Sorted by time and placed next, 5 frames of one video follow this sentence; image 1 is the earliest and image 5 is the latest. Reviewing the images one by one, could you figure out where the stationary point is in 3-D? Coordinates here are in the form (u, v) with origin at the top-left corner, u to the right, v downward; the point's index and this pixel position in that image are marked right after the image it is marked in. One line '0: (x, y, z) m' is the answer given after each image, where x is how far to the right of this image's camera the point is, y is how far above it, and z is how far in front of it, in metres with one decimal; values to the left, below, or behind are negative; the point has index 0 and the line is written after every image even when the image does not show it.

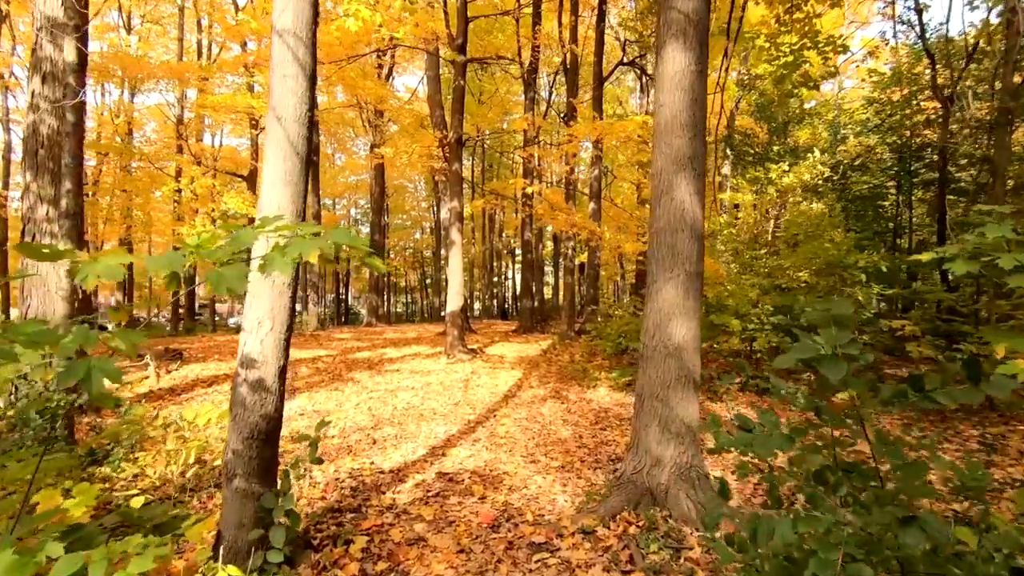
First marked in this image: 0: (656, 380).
0: (+1.0, -0.6, +3.6) m
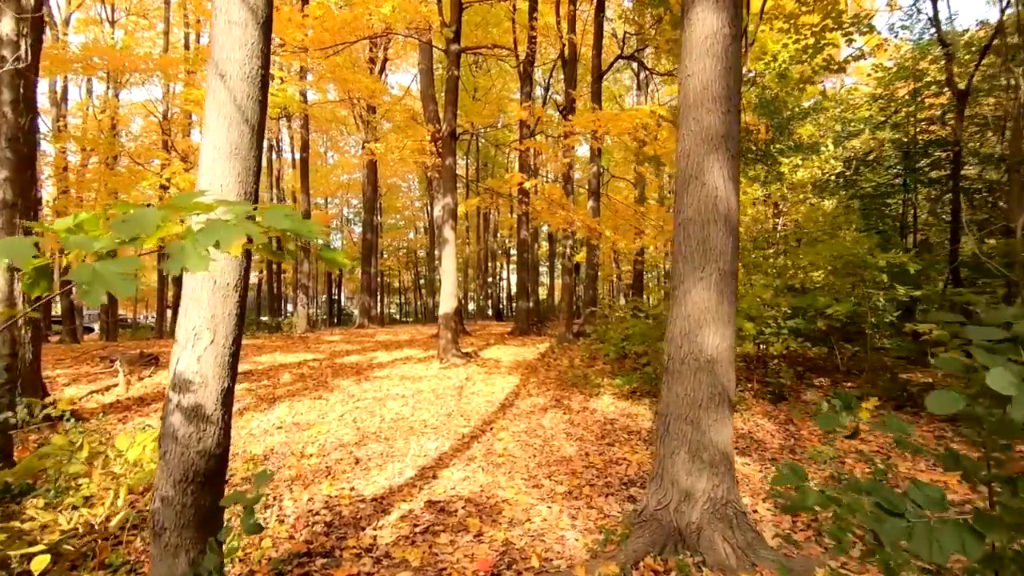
0: (+1.0, -0.7, +3.1) m
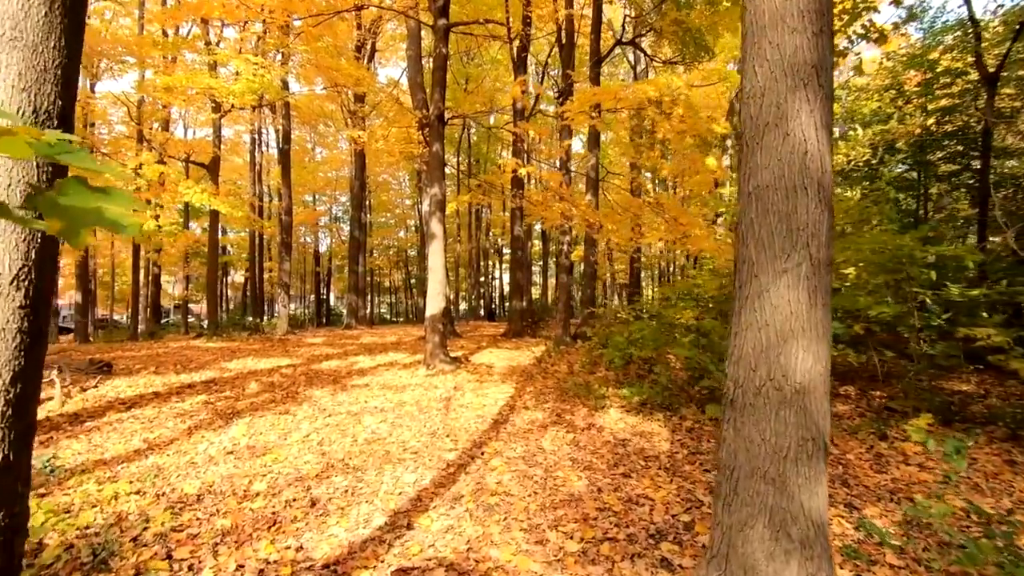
0: (+1.0, -0.6, +2.1) m
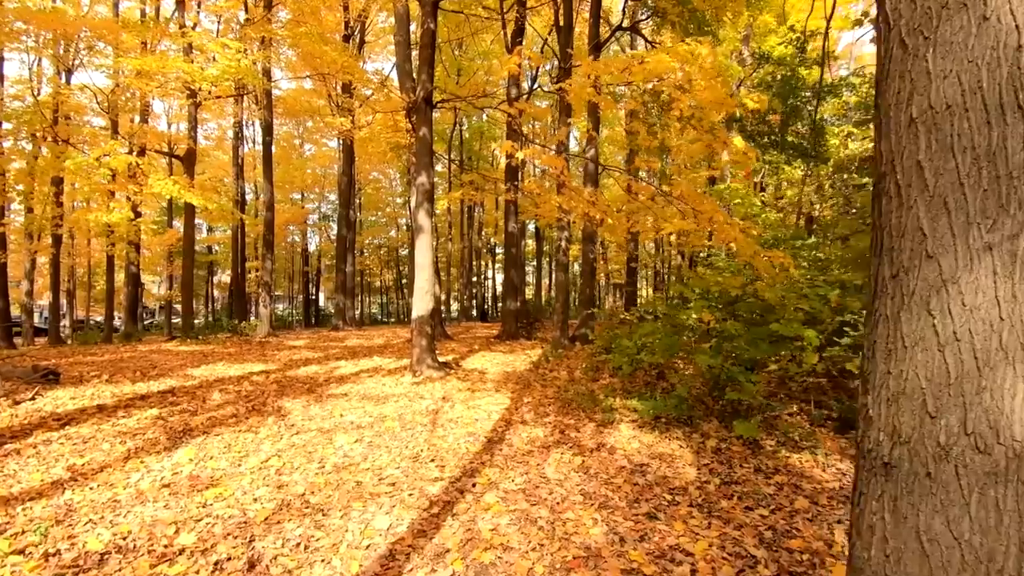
0: (+1.0, -0.6, +1.2) m
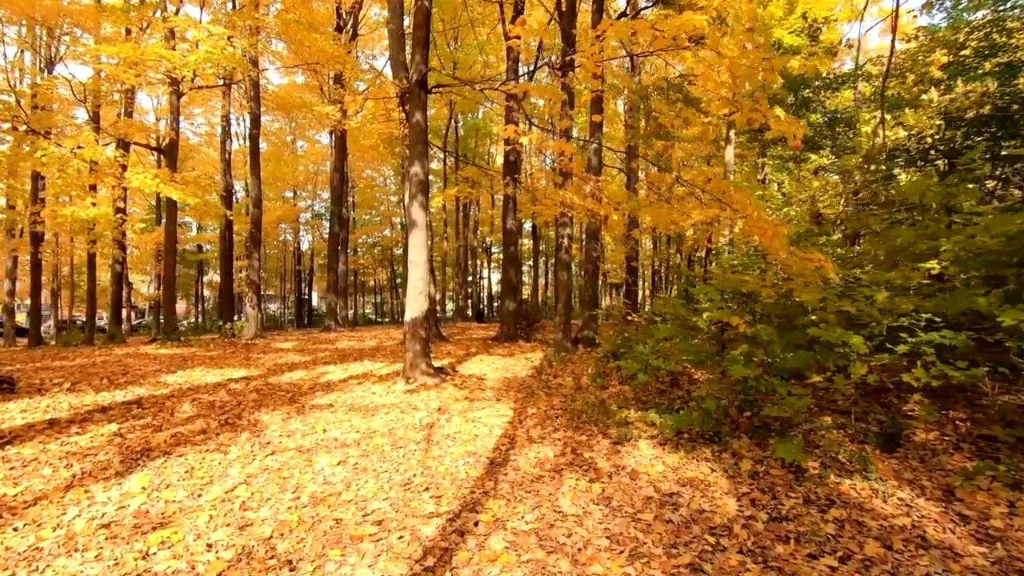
0: (+1.1, -0.6, +0.5) m
